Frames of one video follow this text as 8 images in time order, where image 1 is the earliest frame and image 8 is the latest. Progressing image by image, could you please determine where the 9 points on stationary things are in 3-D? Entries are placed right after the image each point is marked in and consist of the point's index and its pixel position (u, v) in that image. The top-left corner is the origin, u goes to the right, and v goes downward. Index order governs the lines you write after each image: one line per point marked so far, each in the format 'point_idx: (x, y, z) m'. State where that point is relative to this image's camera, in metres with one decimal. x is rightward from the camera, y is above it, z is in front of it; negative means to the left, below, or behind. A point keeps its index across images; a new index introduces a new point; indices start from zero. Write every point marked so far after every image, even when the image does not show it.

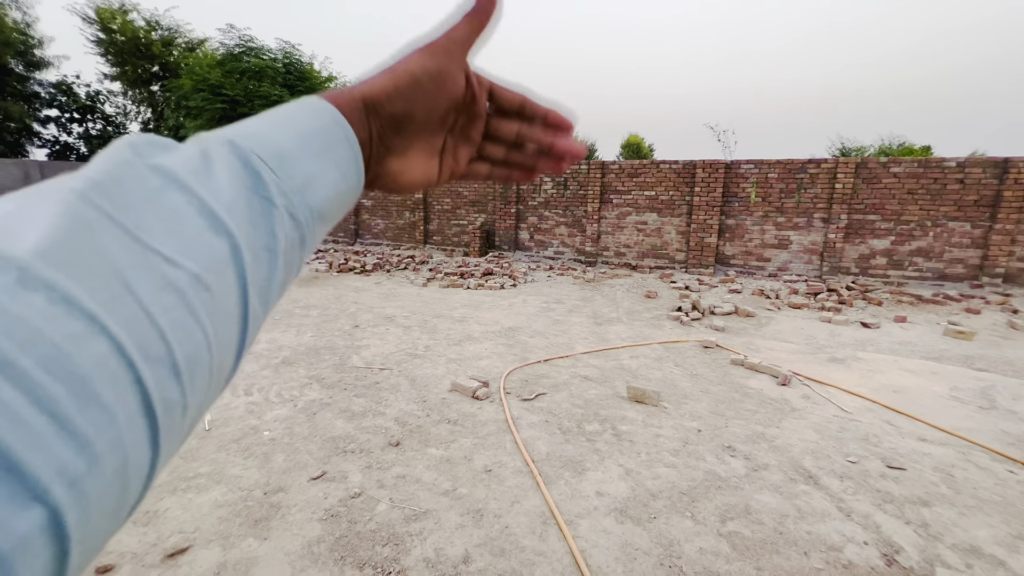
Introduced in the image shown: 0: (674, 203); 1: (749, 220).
0: (+2.9, +1.5, +8.0) m
1: (+3.9, +1.1, +7.5) m
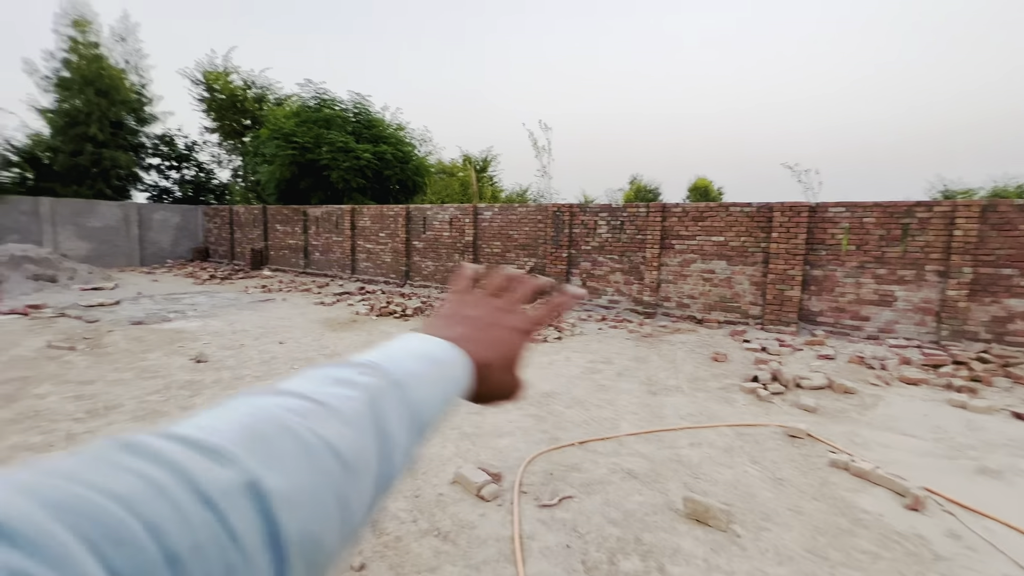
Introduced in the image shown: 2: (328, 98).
0: (+3.6, +0.6, +7.0) m
1: (+4.6, +0.2, +6.4) m
2: (-5.7, +5.9, +13.9) m
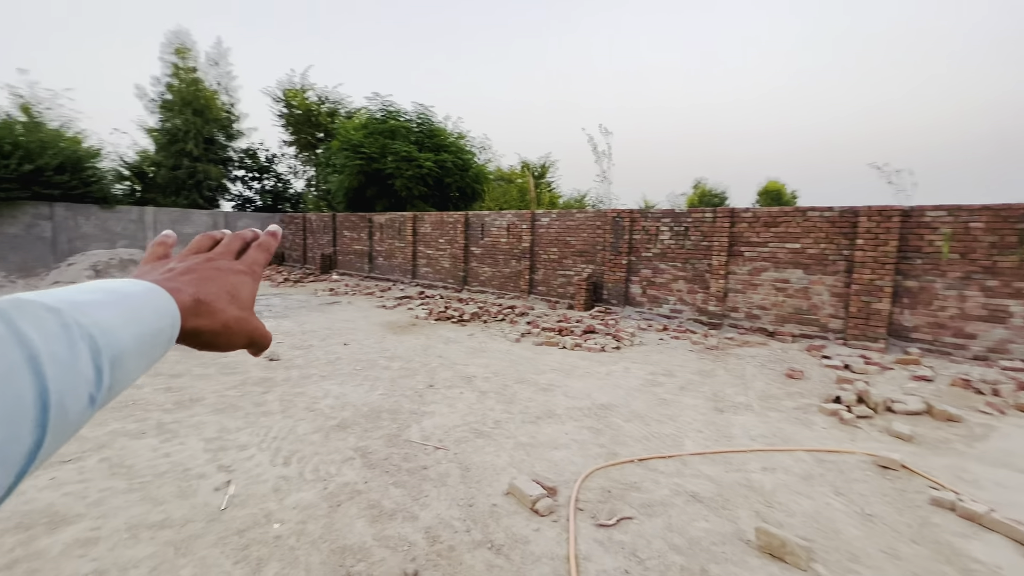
0: (+4.5, +0.4, +6.4) m
1: (+5.4, +0.1, +5.7) m
2: (-3.8, +5.7, +14.5) m
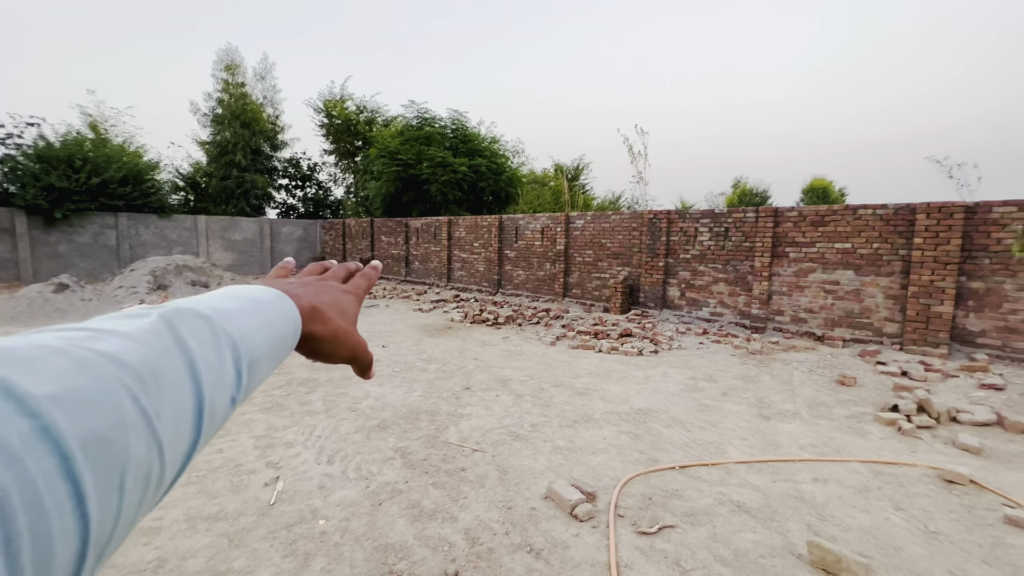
0: (+5.0, +0.4, +6.1) m
1: (+5.8, +0.1, +5.3) m
2: (-2.7, +5.6, +14.8) m
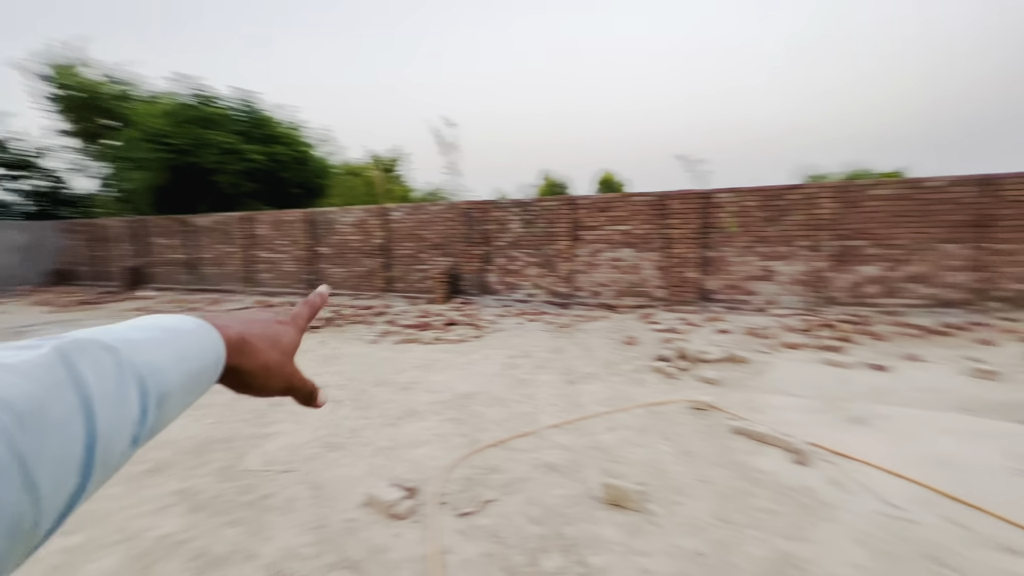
0: (+2.2, +0.8, +7.4) m
1: (+3.4, +0.6, +7.0) m
2: (-8.5, +5.4, +12.5) m
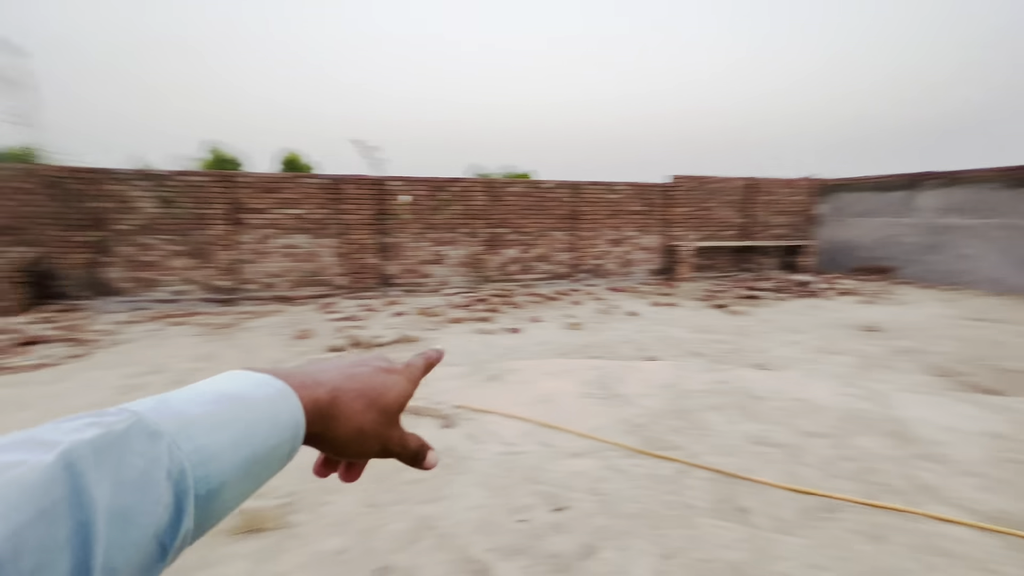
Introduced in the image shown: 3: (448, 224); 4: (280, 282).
0: (-2.9, +1.0, +7.0) m
1: (-1.7, +0.8, +7.3) m
2: (-14.8, +4.9, +4.6) m
3: (-1.1, +1.1, +7.5) m
4: (-3.6, +0.1, +7.0) m
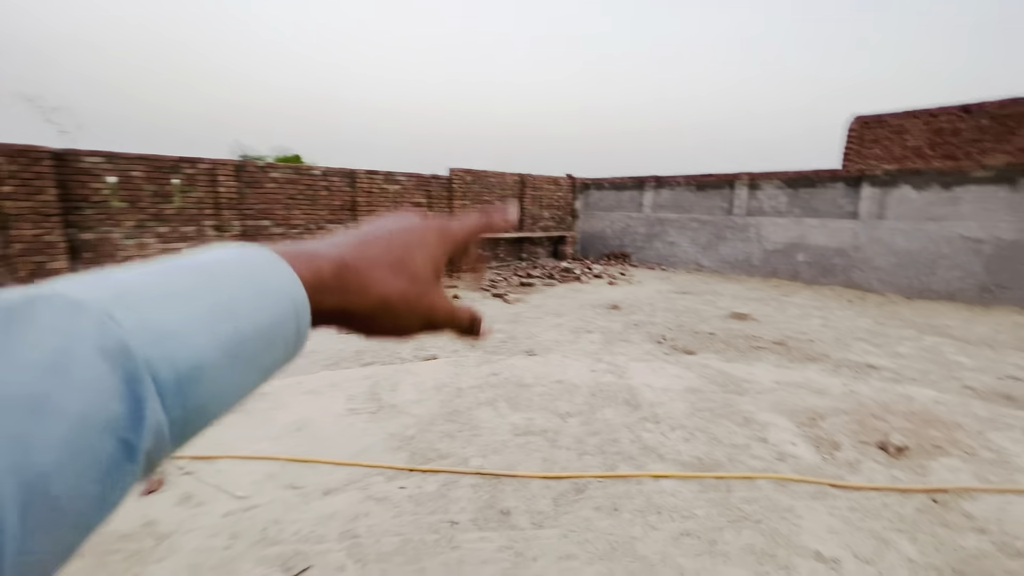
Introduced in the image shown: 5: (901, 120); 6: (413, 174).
0: (-5.8, +0.8, +4.7) m
1: (-4.9, +0.7, +5.5) m
2: (-15.7, +3.9, -2.6) m
3: (-4.4, +1.0, +6.0) m
4: (-6.4, -0.2, +4.4) m
5: (+9.2, +4.0, +10.7) m
6: (-1.9, +2.2, +8.7) m
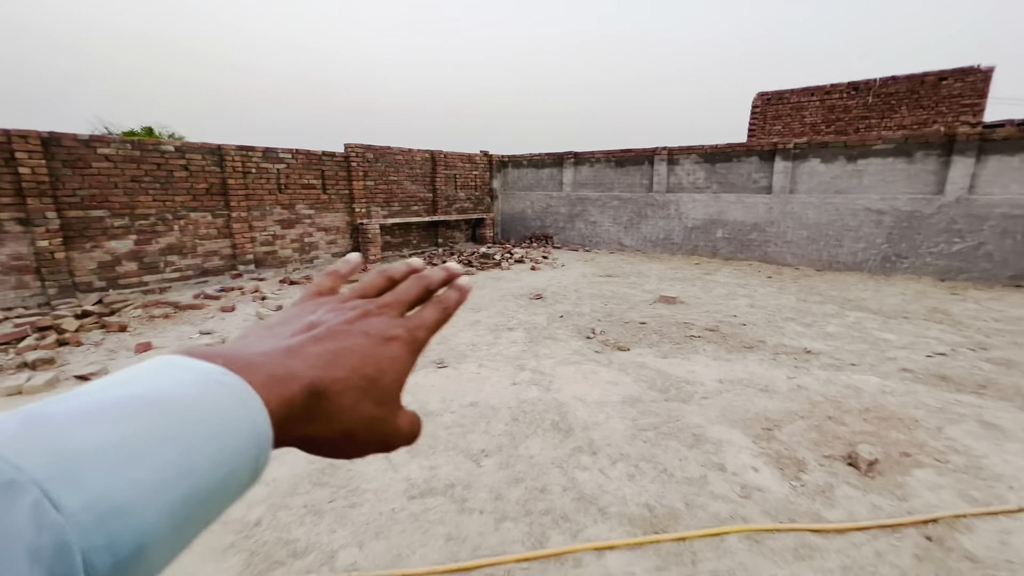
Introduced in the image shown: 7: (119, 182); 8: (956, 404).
0: (-6.6, +0.5, +2.9) m
1: (-5.8, +0.5, +3.8) m
2: (-15.3, +2.8, -6.1) m
3: (-5.4, +0.8, +4.3) m
4: (-7.1, -0.5, +2.6) m
5: (+7.1, +4.7, +11.1) m
6: (-3.5, +2.3, +7.4) m
7: (-4.8, +1.3, +5.4) m
8: (+2.8, -0.7, +2.9) m
